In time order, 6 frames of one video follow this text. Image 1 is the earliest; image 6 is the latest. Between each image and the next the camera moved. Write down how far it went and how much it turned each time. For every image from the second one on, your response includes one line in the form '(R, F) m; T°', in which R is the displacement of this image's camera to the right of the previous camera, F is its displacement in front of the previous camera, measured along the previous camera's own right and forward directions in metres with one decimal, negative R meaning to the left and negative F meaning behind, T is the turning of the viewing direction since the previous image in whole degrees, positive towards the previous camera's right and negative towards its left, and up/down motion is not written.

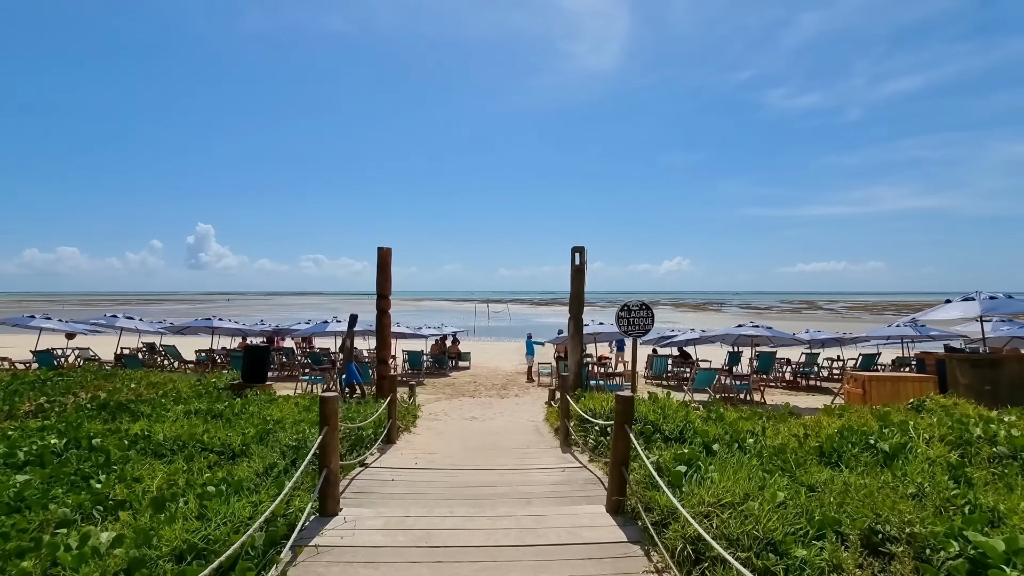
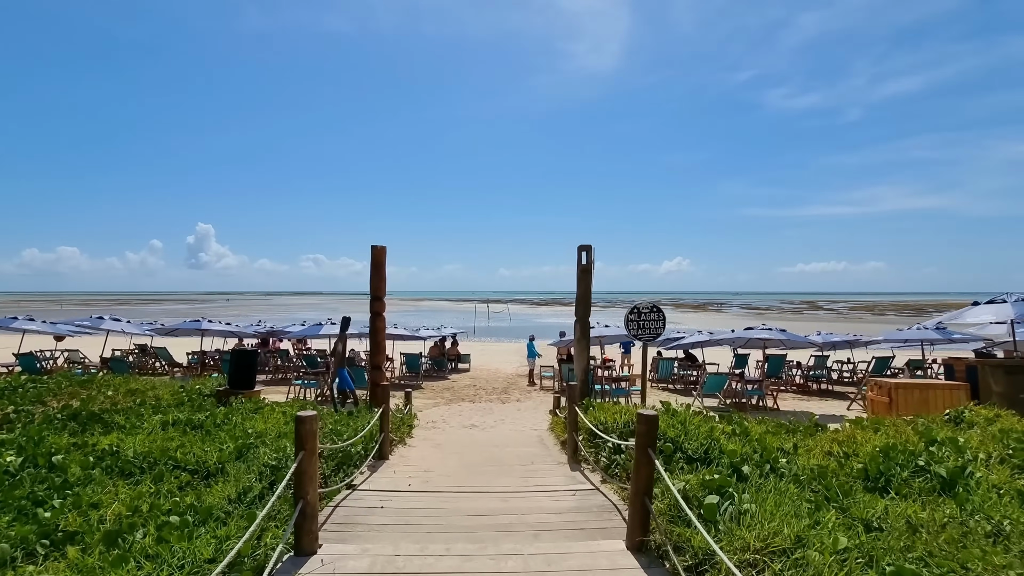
(0.0, +0.6) m; 0°
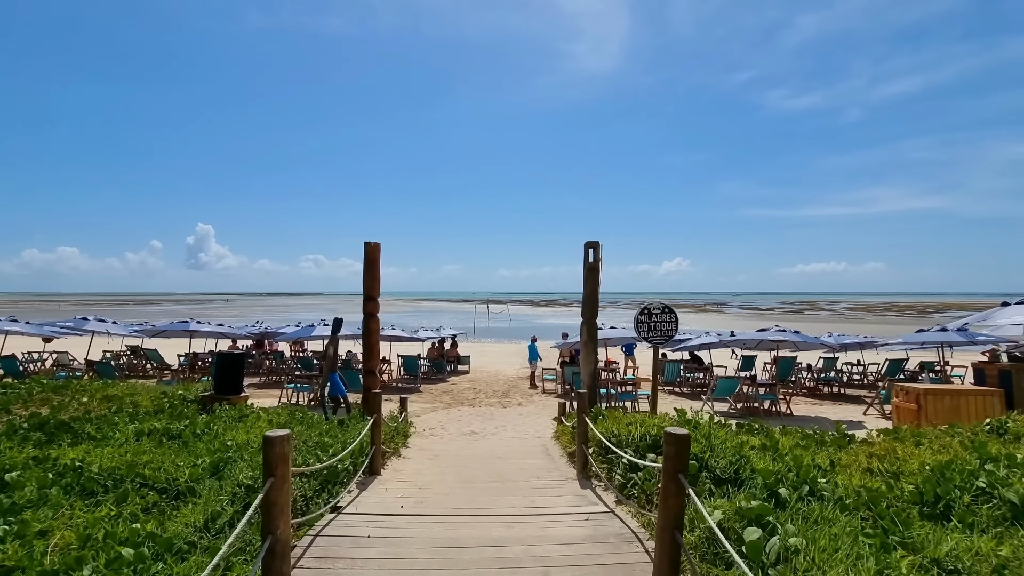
(0.0, +0.5) m; 0°
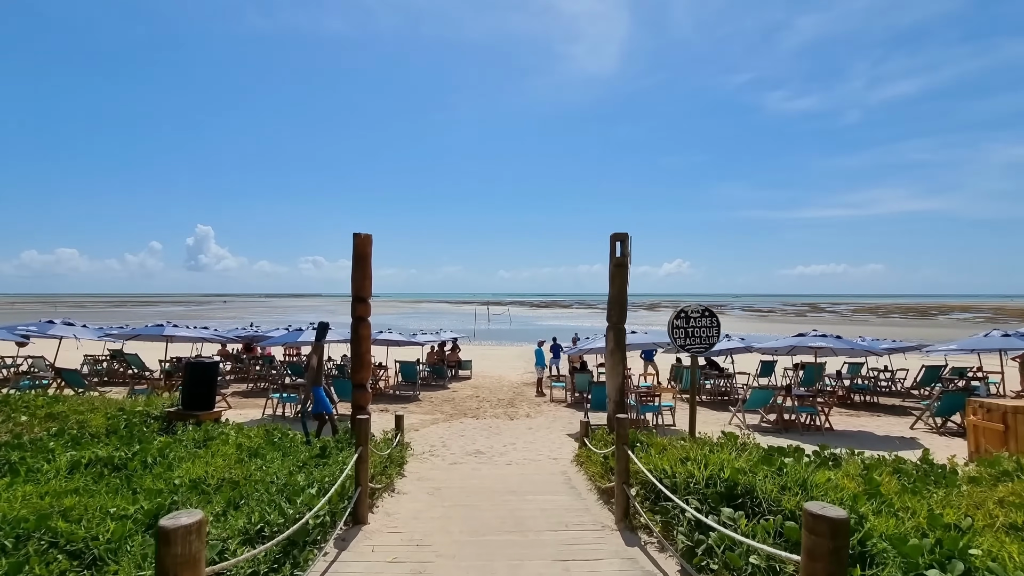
(-0.2, +1.2) m; 0°
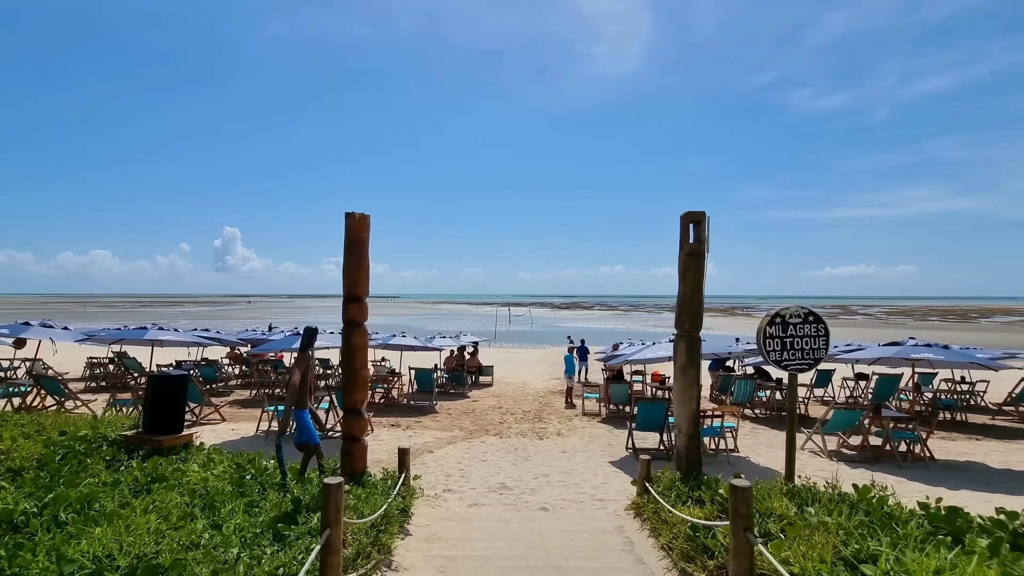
(-0.2, +1.6) m; -2°
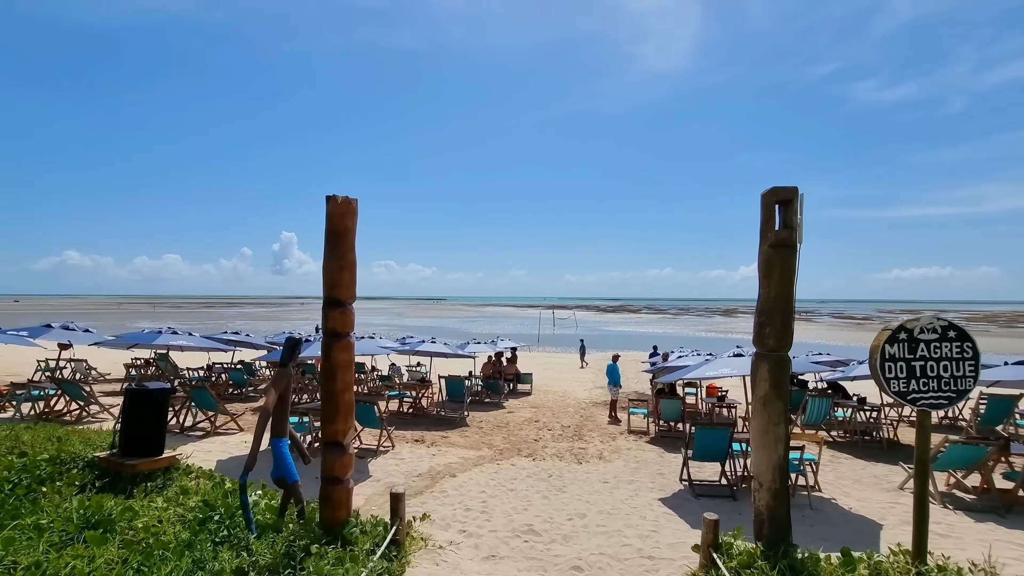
(+0.2, +1.2) m; -5°
